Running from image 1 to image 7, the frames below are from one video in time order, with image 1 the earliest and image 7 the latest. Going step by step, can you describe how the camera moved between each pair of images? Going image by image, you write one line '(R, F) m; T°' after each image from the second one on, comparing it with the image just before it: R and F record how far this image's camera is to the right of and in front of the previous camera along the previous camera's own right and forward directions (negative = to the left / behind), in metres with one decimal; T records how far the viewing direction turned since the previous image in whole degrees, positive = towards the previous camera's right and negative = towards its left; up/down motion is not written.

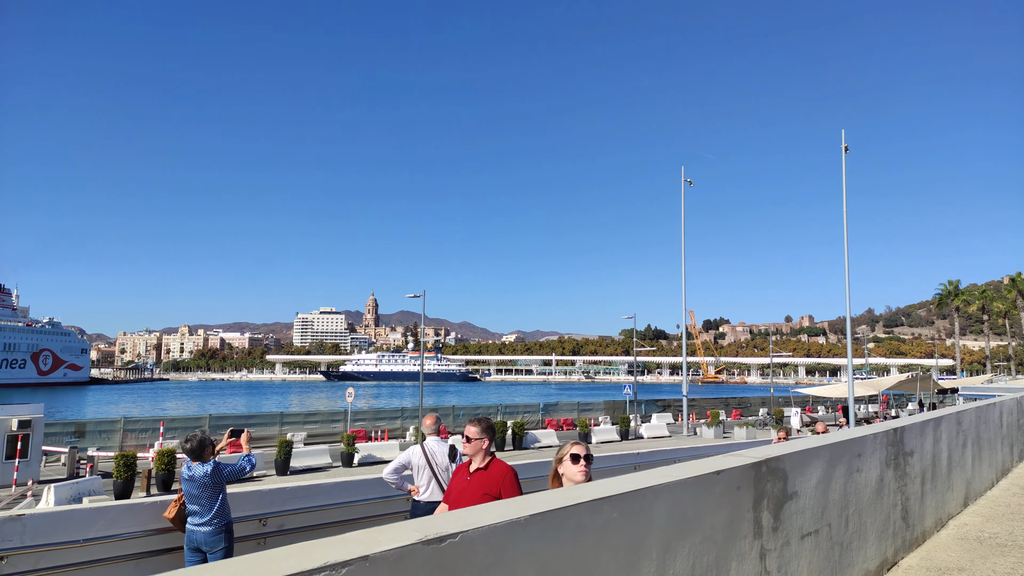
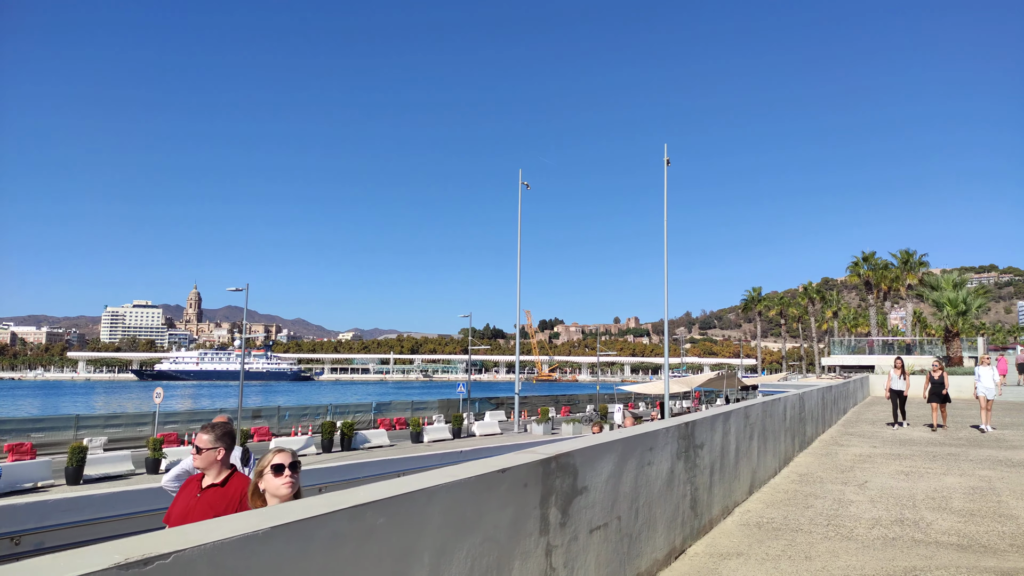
(+0.5, +0.3) m; +12°
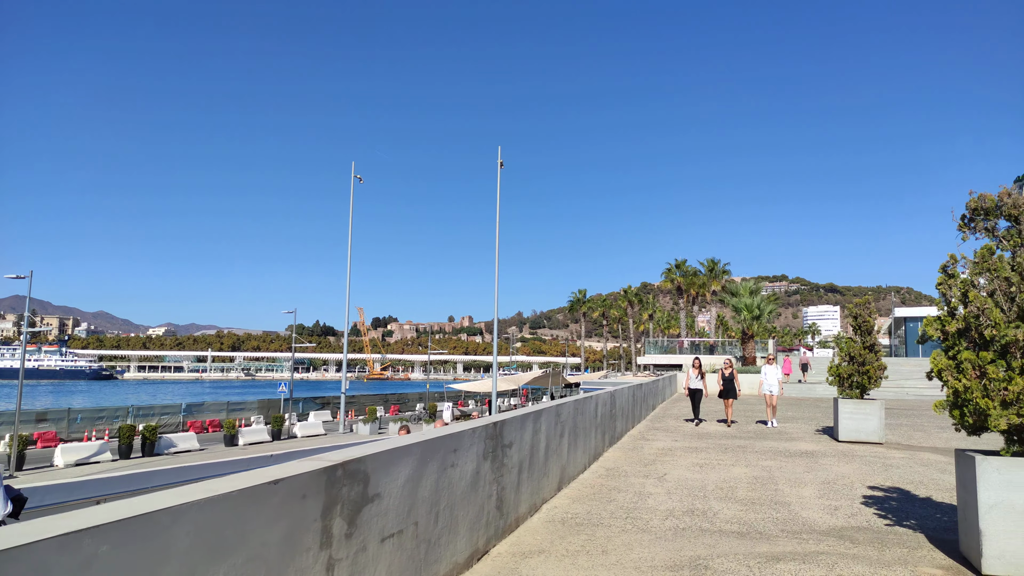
(+0.4, +0.2) m; +13°
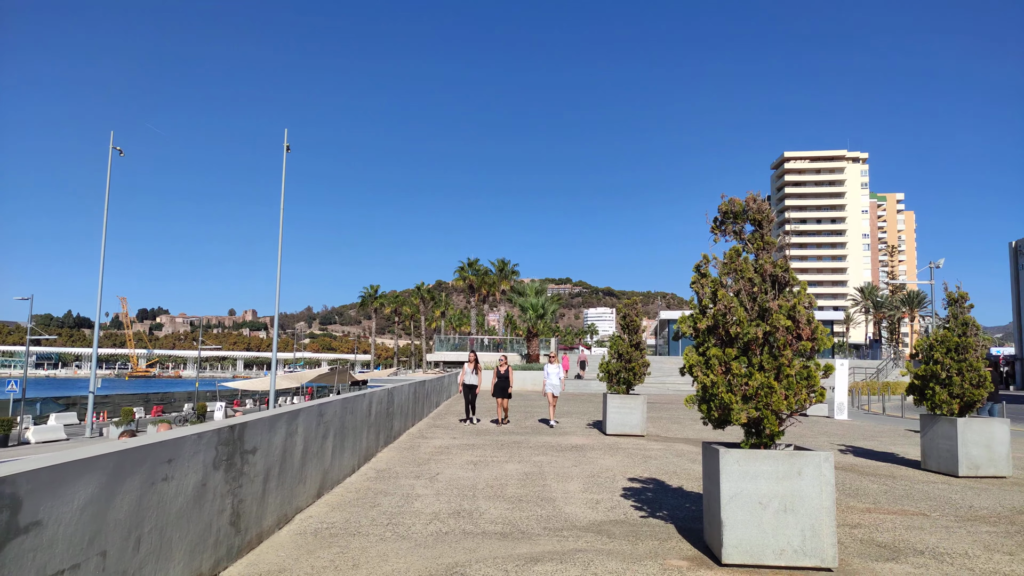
(+0.4, +0.6) m; +18°
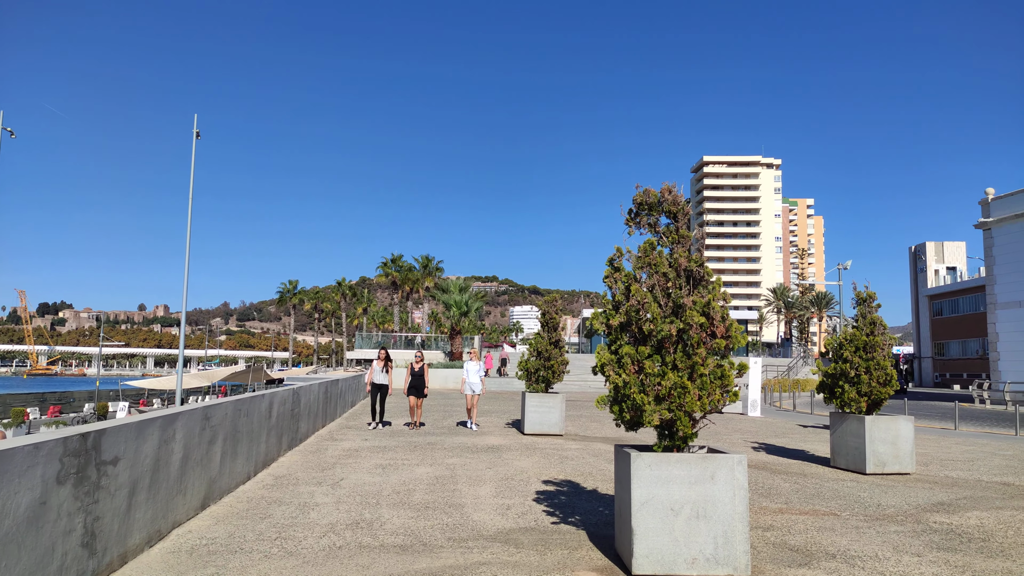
(+0.2, +0.4) m; +6°
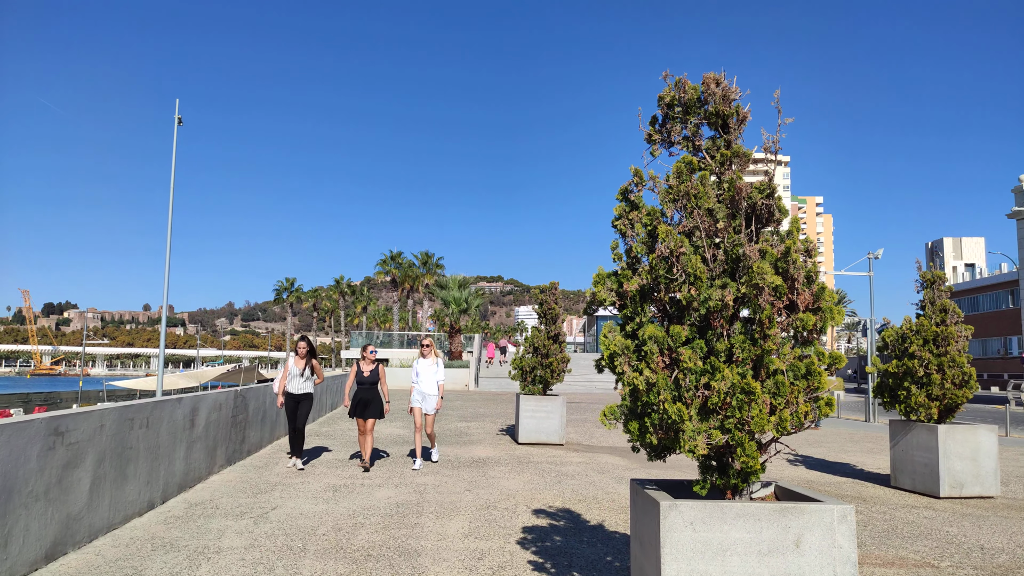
(+0.3, +2.0) m; -1°
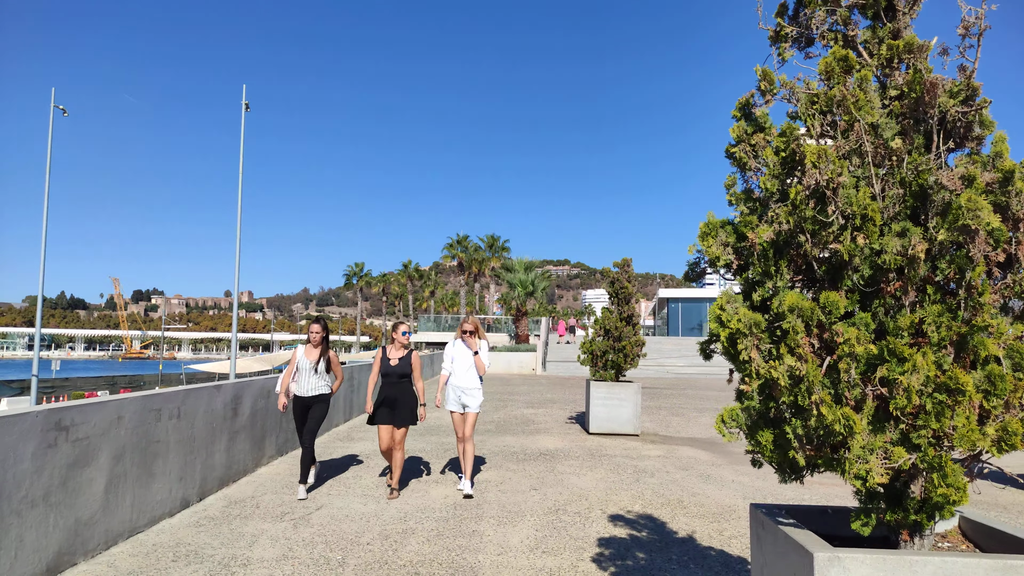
(0.0, +1.0) m; -6°
